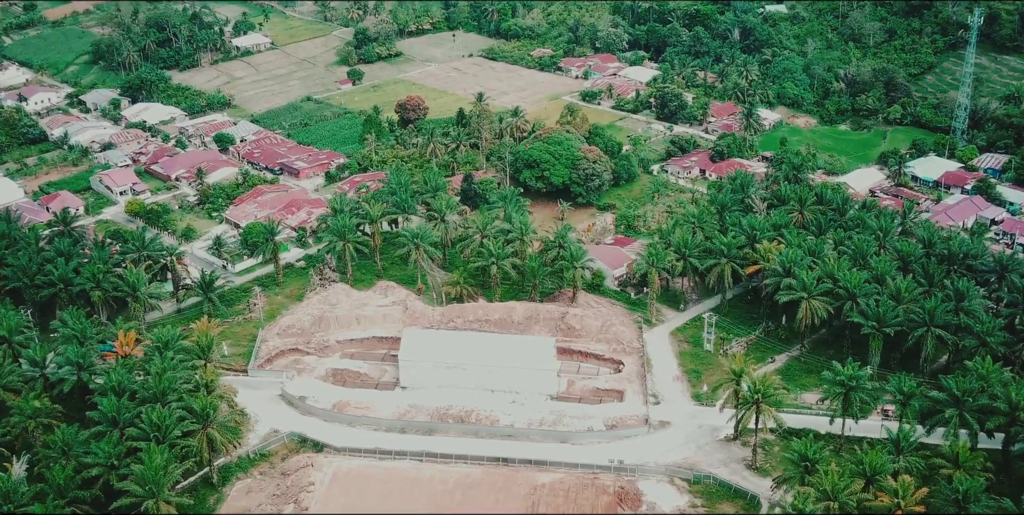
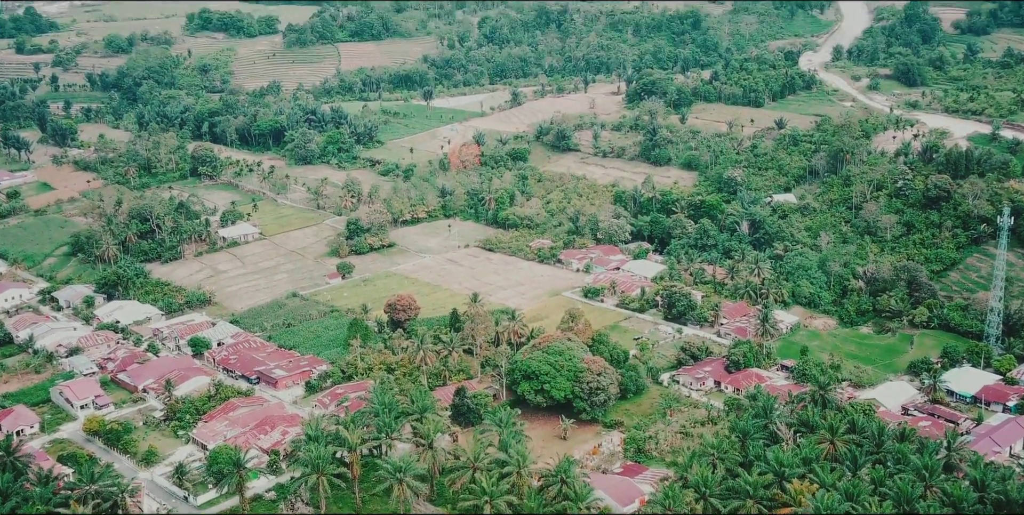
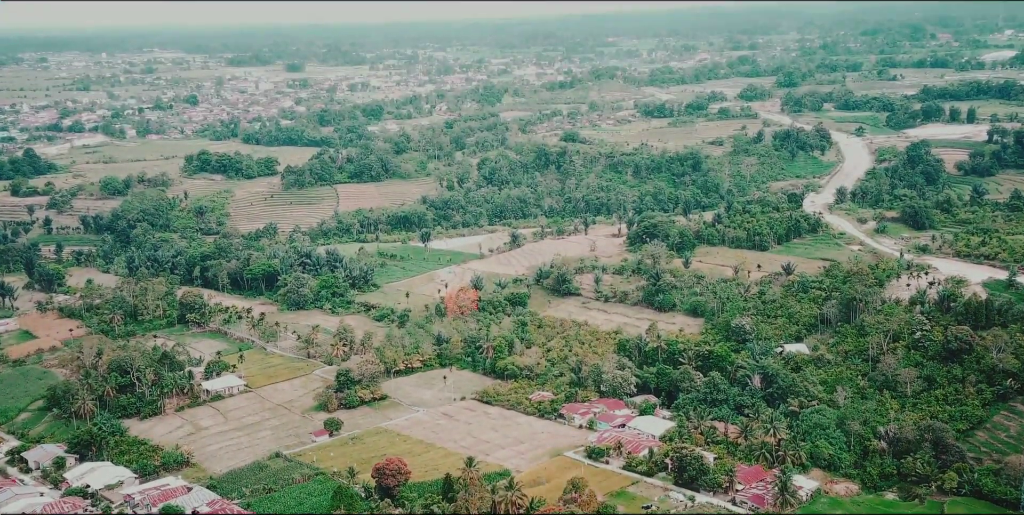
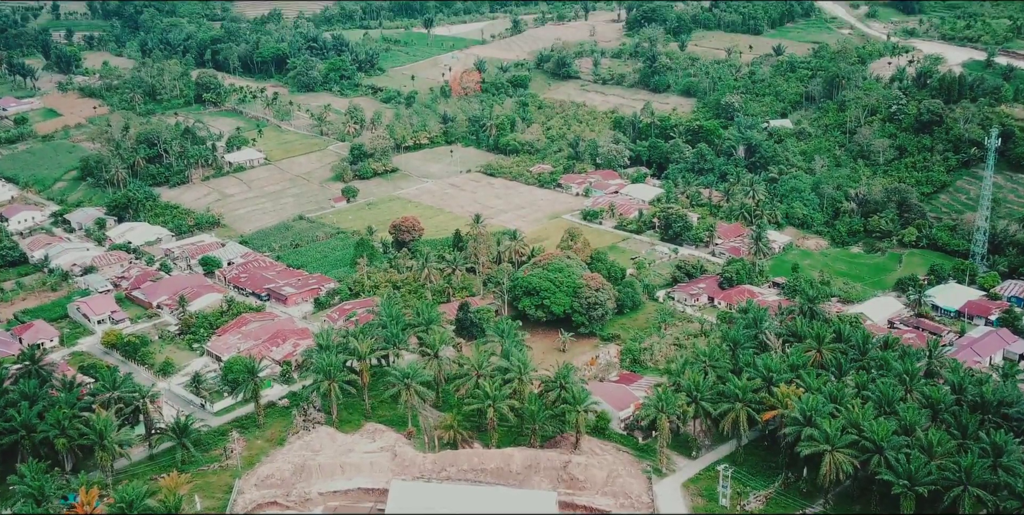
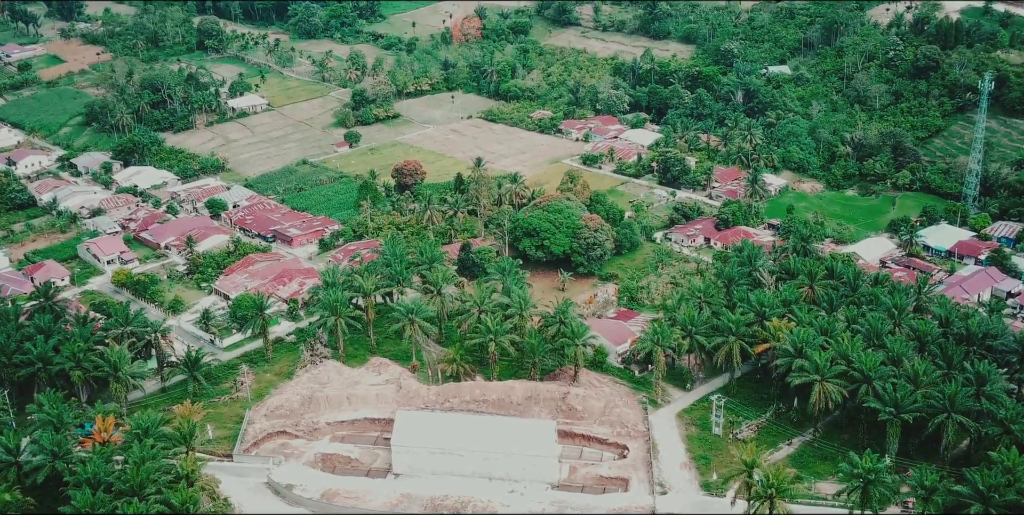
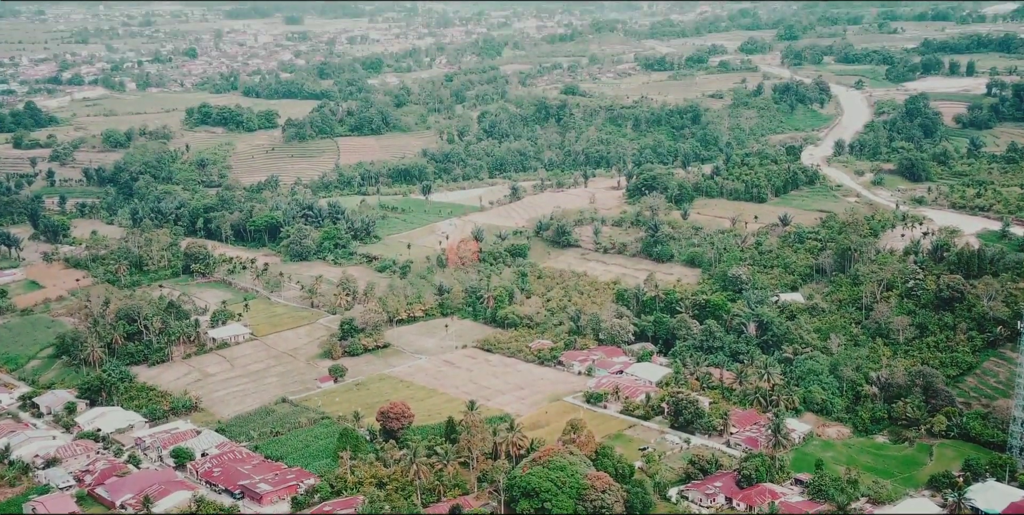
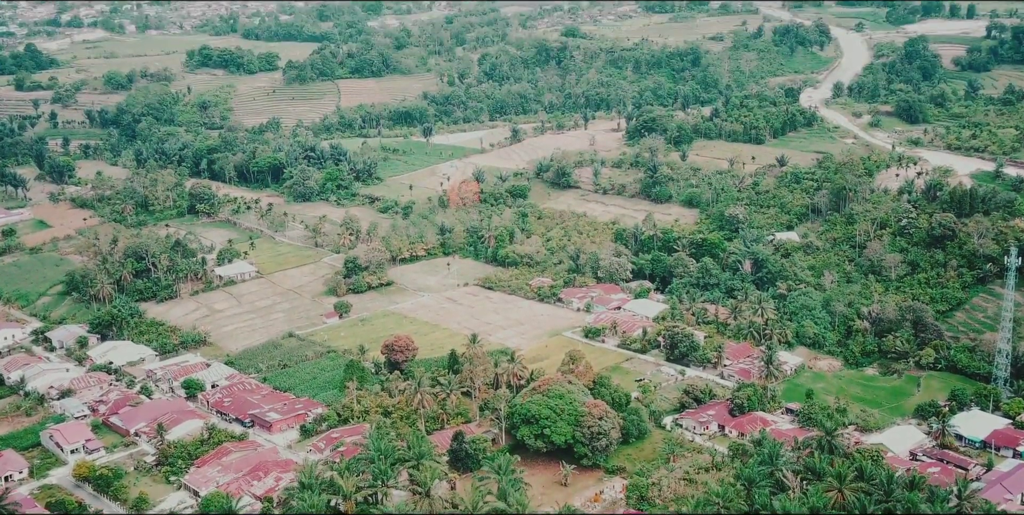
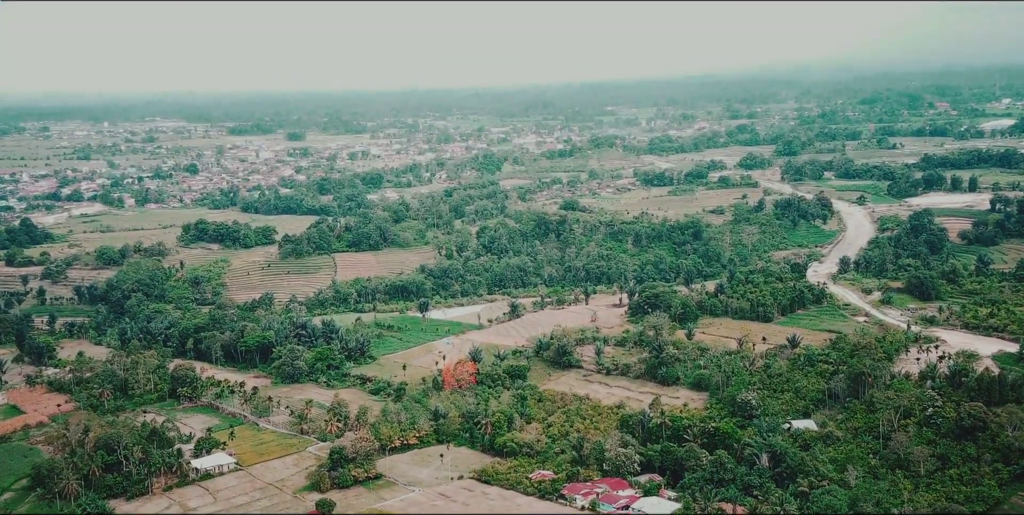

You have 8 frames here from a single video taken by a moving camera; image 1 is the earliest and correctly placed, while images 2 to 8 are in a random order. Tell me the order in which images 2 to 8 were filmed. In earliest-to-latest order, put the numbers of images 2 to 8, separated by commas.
5, 4, 2, 7, 6, 3, 8
